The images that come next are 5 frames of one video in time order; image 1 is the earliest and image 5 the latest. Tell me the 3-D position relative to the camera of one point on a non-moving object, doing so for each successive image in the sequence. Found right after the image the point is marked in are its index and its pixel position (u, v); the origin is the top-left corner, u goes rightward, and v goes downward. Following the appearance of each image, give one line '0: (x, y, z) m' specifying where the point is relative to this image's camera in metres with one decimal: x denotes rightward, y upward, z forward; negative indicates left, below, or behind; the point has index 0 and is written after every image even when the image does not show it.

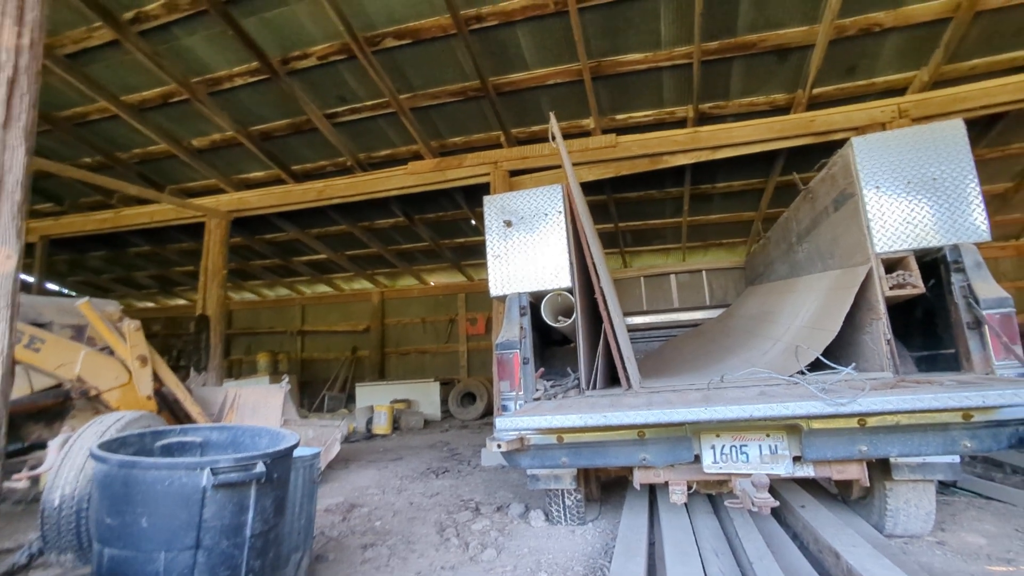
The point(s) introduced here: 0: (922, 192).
0: (+1.6, +0.4, +2.0) m
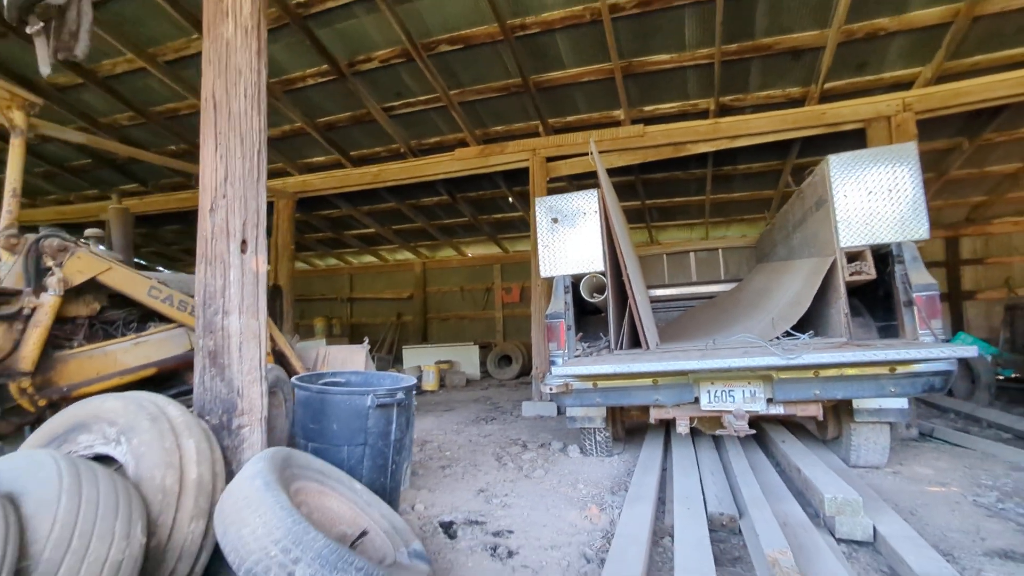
0: (+1.9, +0.5, +2.6) m
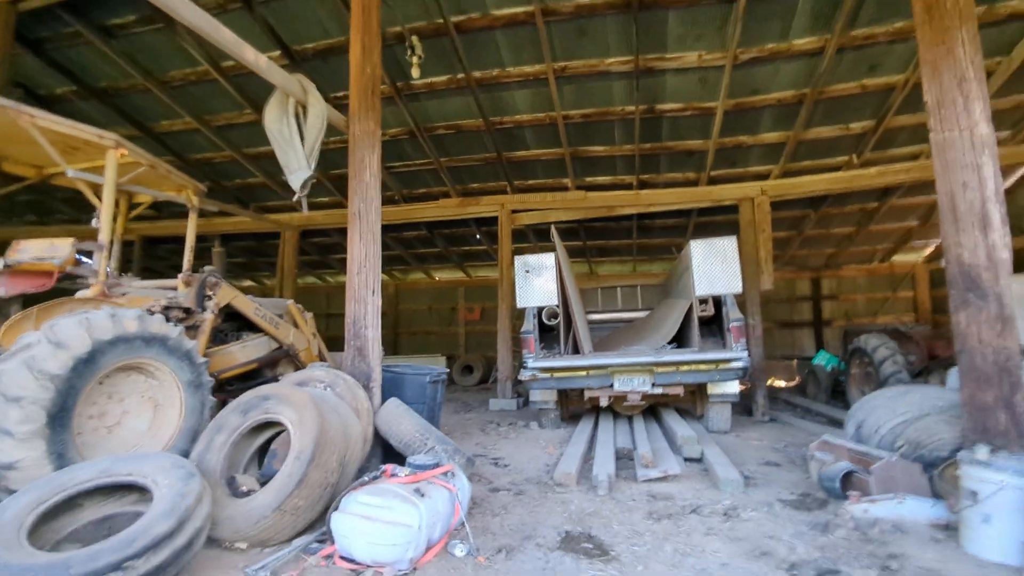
0: (+1.8, +0.2, +4.5) m
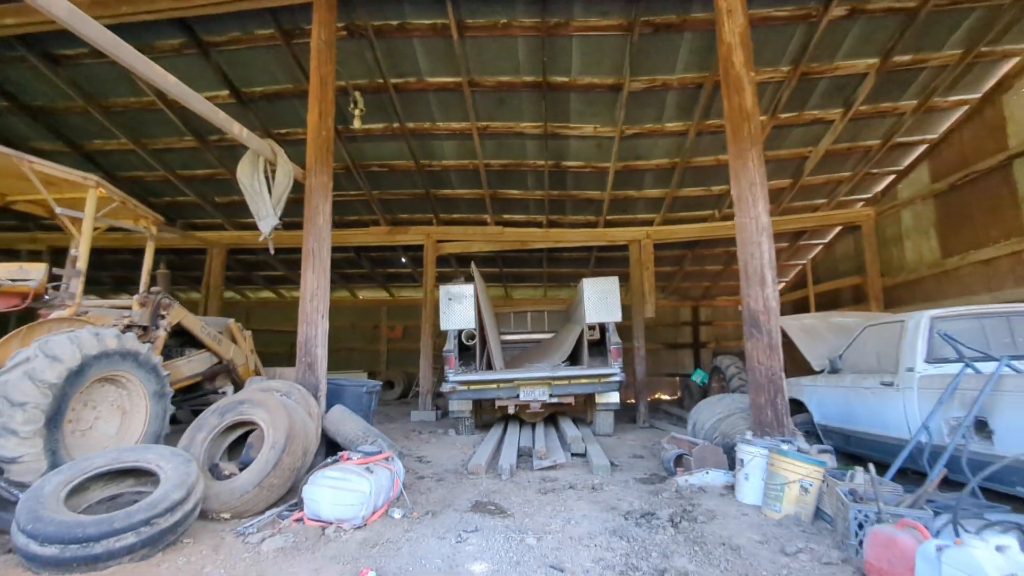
0: (+1.0, -0.1, +5.6) m
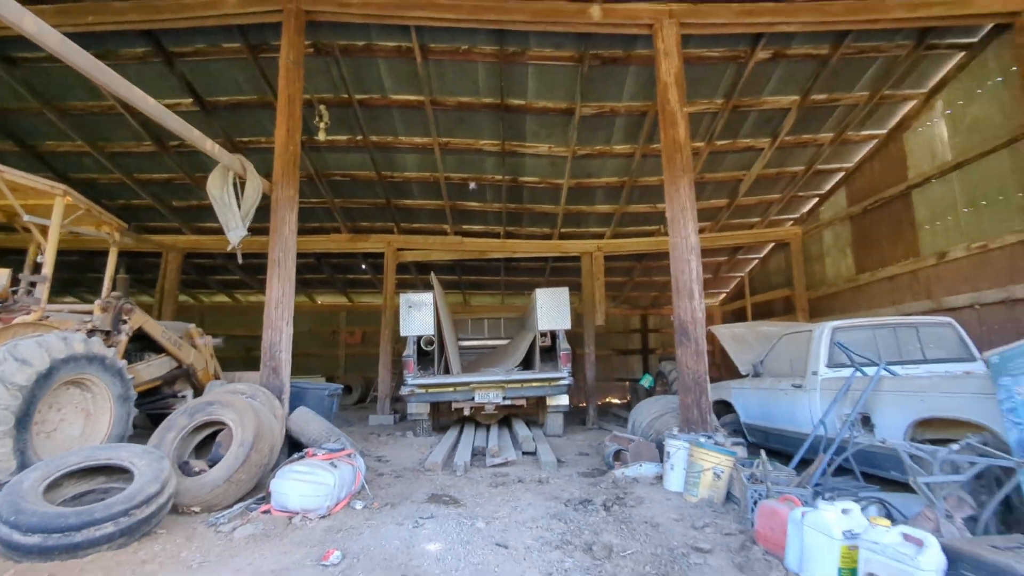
0: (+0.5, -0.3, +6.0) m
